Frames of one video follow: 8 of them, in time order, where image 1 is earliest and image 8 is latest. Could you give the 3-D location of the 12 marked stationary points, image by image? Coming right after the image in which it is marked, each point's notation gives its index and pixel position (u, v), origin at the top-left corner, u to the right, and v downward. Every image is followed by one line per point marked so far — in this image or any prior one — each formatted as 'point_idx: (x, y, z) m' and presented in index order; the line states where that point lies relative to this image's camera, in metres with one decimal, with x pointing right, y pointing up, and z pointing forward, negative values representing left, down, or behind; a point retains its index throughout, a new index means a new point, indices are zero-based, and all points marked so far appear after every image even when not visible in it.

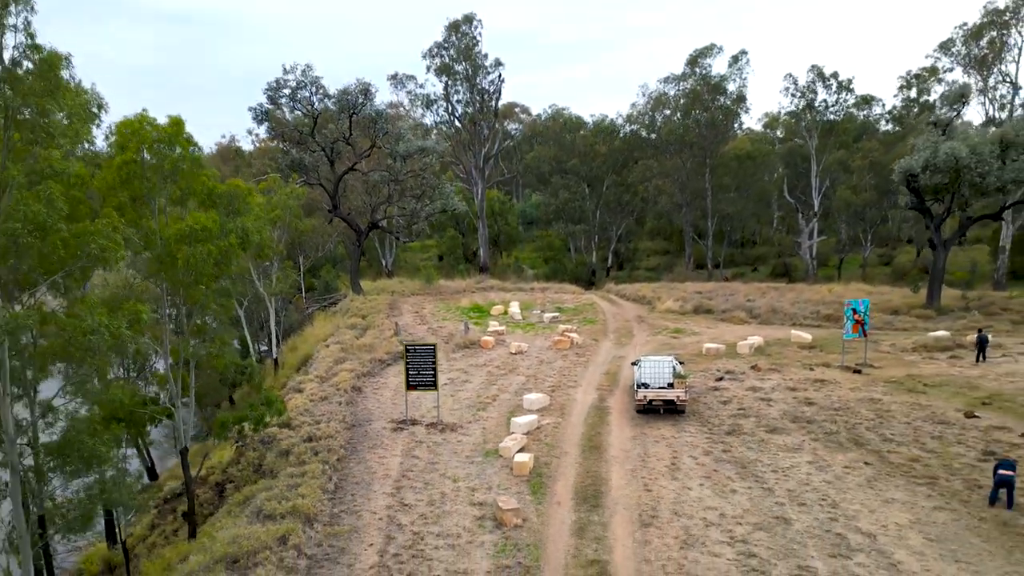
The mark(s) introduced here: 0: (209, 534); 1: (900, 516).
0: (-5.2, -4.3, +12.9) m
1: (+6.4, -3.7, +12.0) m
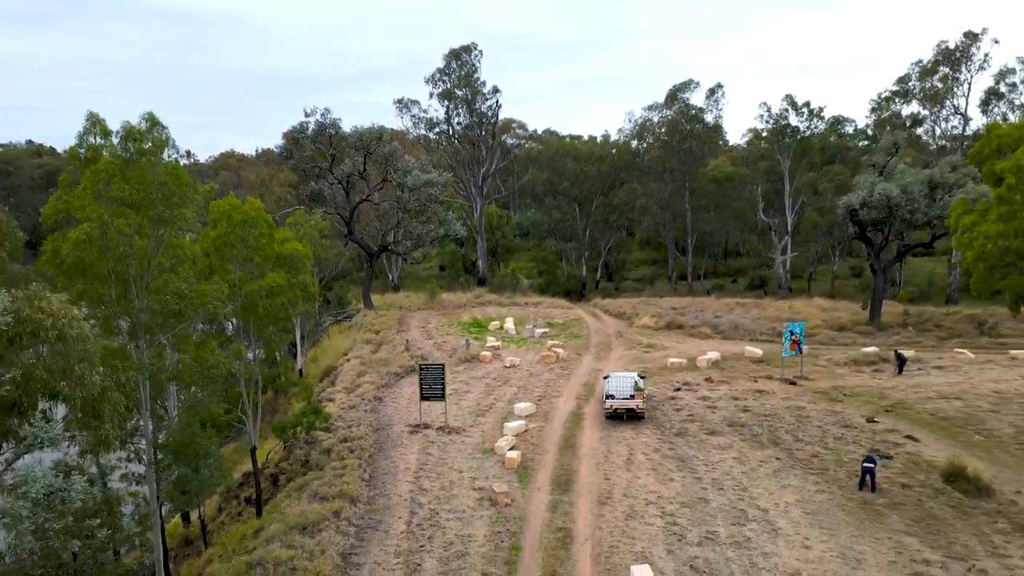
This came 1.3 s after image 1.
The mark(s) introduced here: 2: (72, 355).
0: (-5.4, -5.2, +17.1) m
1: (+6.2, -4.6, +16.3) m
2: (-5.9, -0.9, +9.7) m
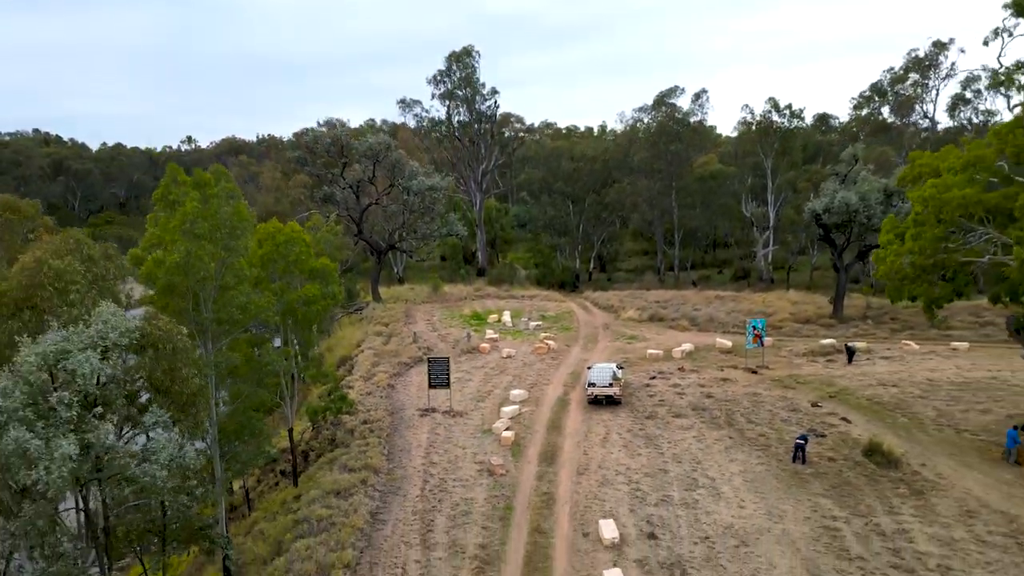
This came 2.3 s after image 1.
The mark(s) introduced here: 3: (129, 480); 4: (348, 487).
0: (-5.6, -5.4, +20.6) m
1: (+6.0, -4.8, +19.8) m
2: (-6.0, -1.3, +13.2) m
3: (-6.3, -3.2, +12.0) m
4: (-4.2, -5.2, +19.0) m
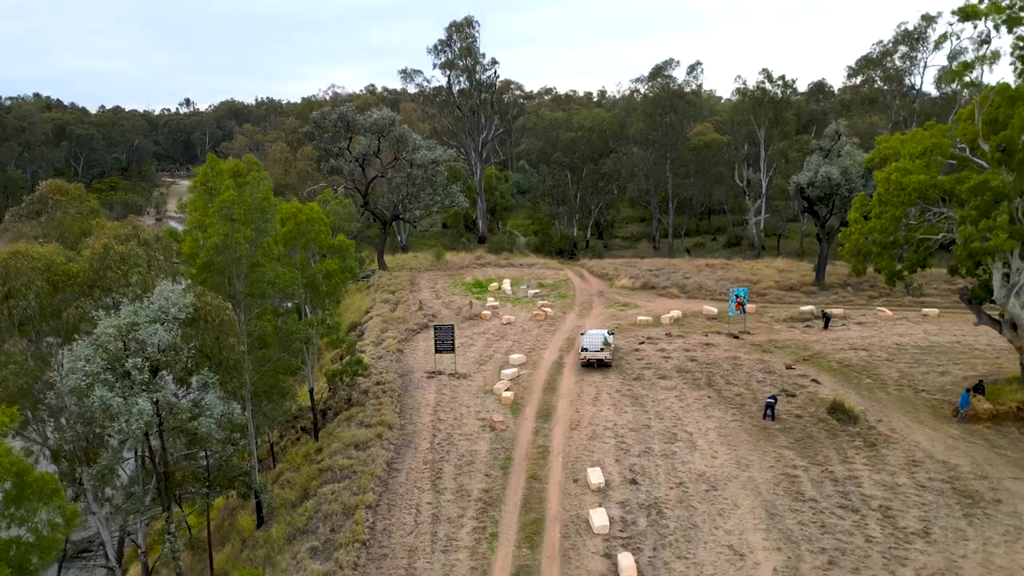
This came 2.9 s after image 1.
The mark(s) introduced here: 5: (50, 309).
0: (-5.6, -4.6, +23.0) m
1: (+6.0, -4.1, +22.1) m
2: (-6.0, -0.9, +15.3) m
3: (-6.3, -2.8, +14.3) m
4: (-4.2, -4.5, +21.4) m
5: (-9.5, -0.5, +15.2) m
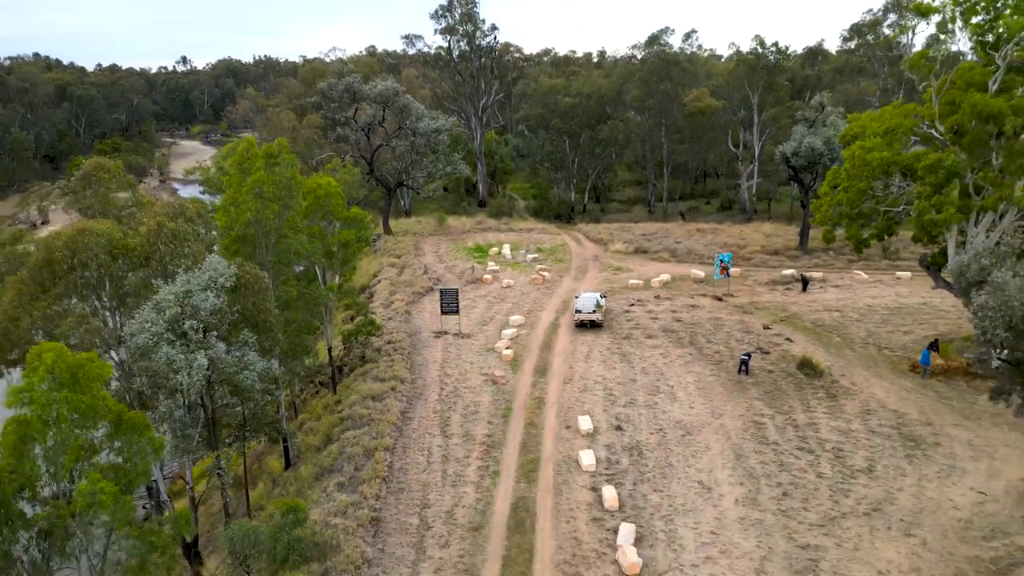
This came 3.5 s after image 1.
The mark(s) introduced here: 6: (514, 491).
0: (-5.6, -3.5, +25.5) m
1: (+6.0, -3.0, +24.6) m
2: (-6.1, -0.2, +17.6) m
3: (-6.3, -2.2, +16.7) m
4: (-4.2, -3.4, +23.8) m
5: (-9.5, +0.2, +17.5) m
6: (+0.1, -5.0, +18.0) m
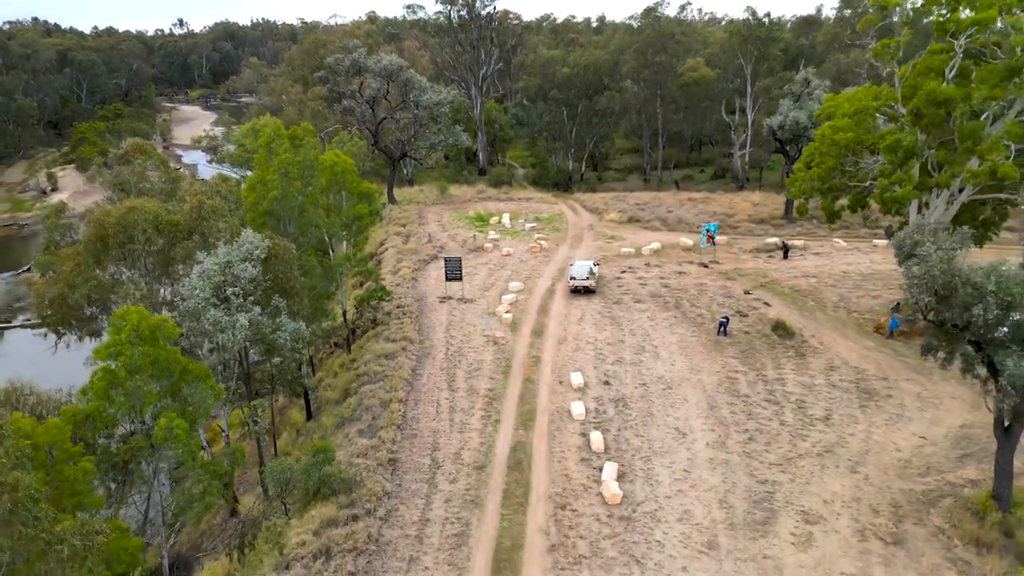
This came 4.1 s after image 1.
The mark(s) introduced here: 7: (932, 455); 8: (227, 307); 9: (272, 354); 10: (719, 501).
0: (-5.6, -2.3, +27.9) m
1: (+6.0, -1.8, +27.0) m
2: (-6.1, +0.6, +19.9) m
3: (-6.4, -1.4, +19.1) m
4: (-4.3, -2.3, +26.3) m
5: (-9.5, +1.0, +19.7) m
6: (0.0, -4.1, +20.5) m
7: (+11.1, -4.4, +19.3) m
8: (-7.0, -0.5, +18.1) m
9: (-6.4, -1.9, +19.4) m
10: (+5.0, -5.1, +17.6) m
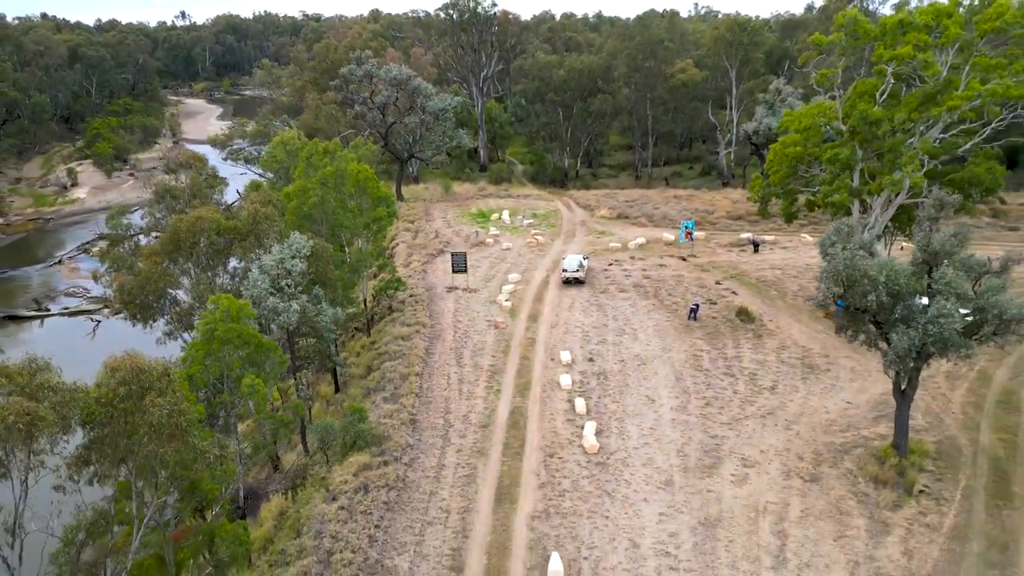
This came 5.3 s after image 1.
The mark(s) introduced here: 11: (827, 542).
0: (-5.7, -1.9, +32.2) m
1: (+5.9, -1.5, +31.3) m
2: (-6.1, +0.8, +24.2) m
3: (-6.4, -1.2, +23.3) m
4: (-4.3, -2.0, +30.6) m
5: (-9.6, +1.3, +24.0) m
6: (0.0, -3.9, +24.8) m
7: (+11.0, -4.1, +23.7) m
8: (-7.1, -0.2, +22.4) m
9: (-6.4, -1.6, +23.7) m
10: (+4.9, -4.9, +21.9) m
11: (+7.7, -6.2, +18.0) m
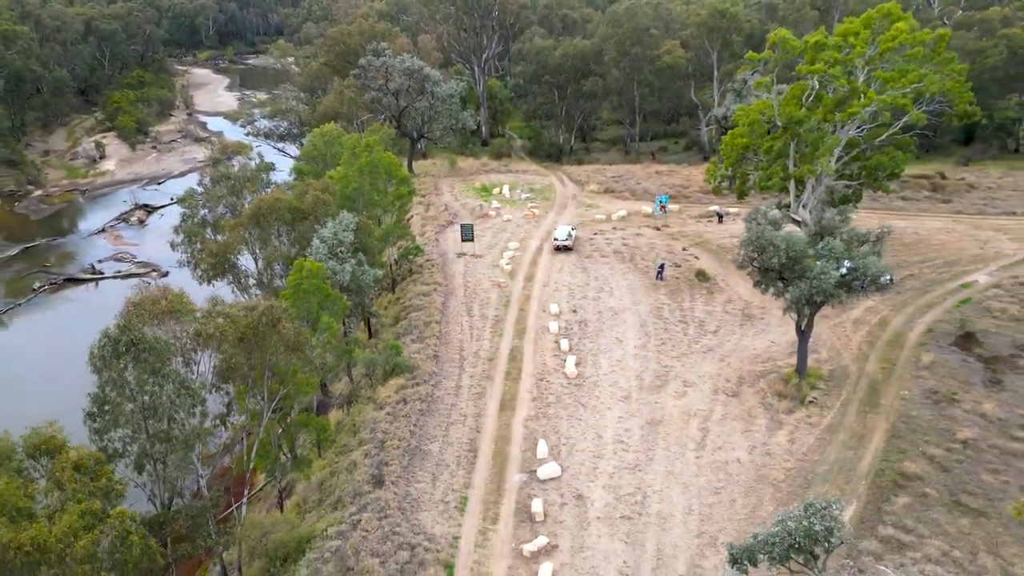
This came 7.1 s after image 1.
0: (-5.7, -0.1, +39.3) m
1: (+5.9, +0.3, +38.4) m
2: (-6.1, +2.3, +31.1) m
3: (-6.4, +0.2, +30.4) m
4: (-4.3, -0.2, +37.7) m
5: (-9.6, +2.7, +30.9) m
6: (0.0, -2.4, +32.0) m
7: (+11.0, -2.7, +30.8) m
8: (-7.1, +1.2, +29.4) m
9: (-6.4, -0.2, +30.7) m
10: (+4.9, -3.5, +29.1) m
11: (+7.7, -5.0, +25.3) m
